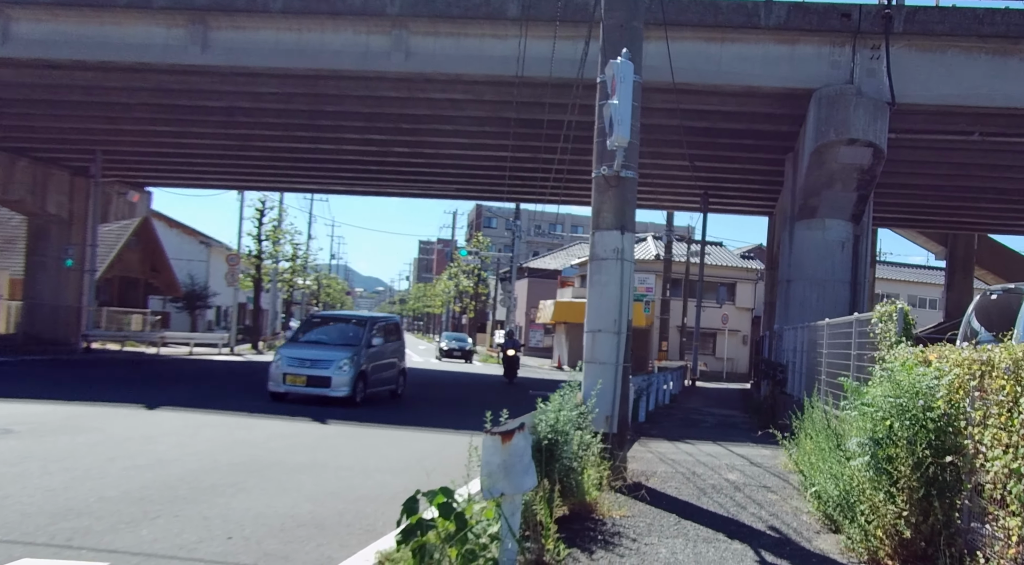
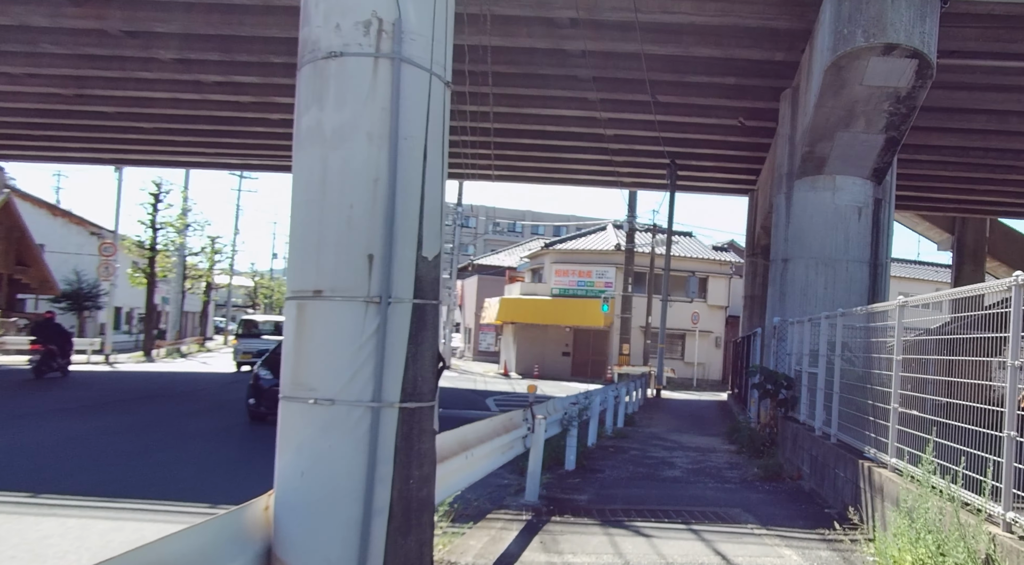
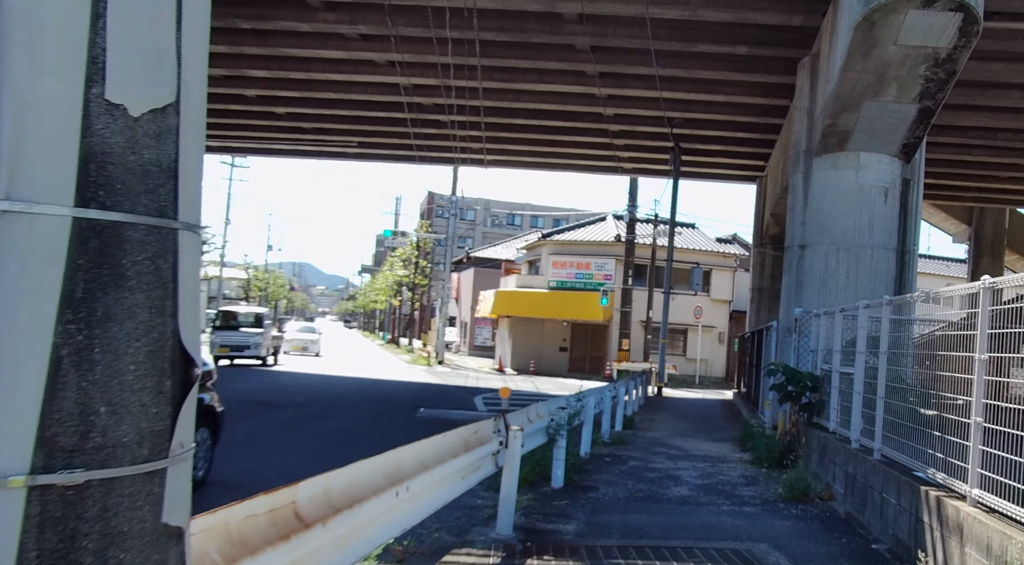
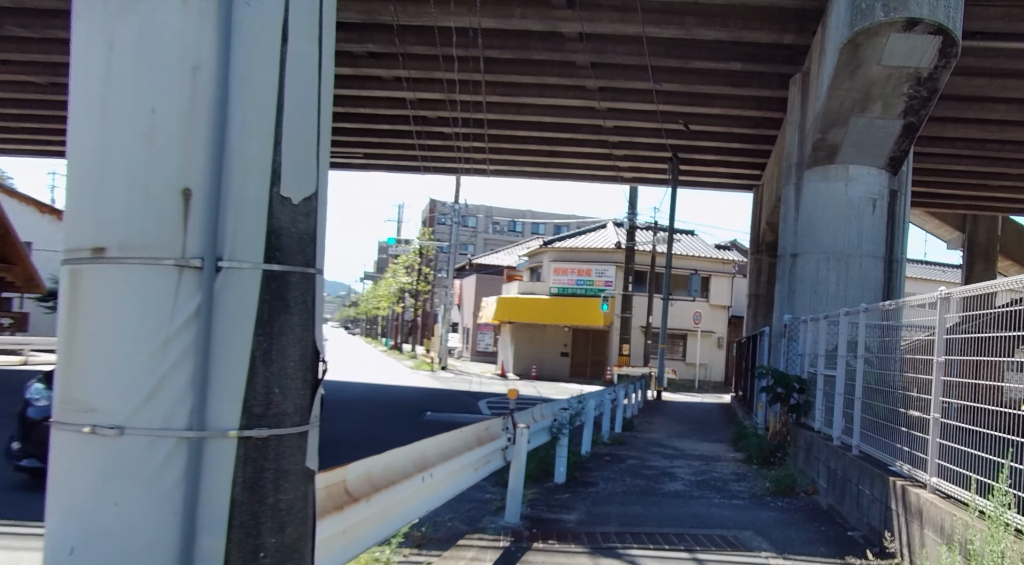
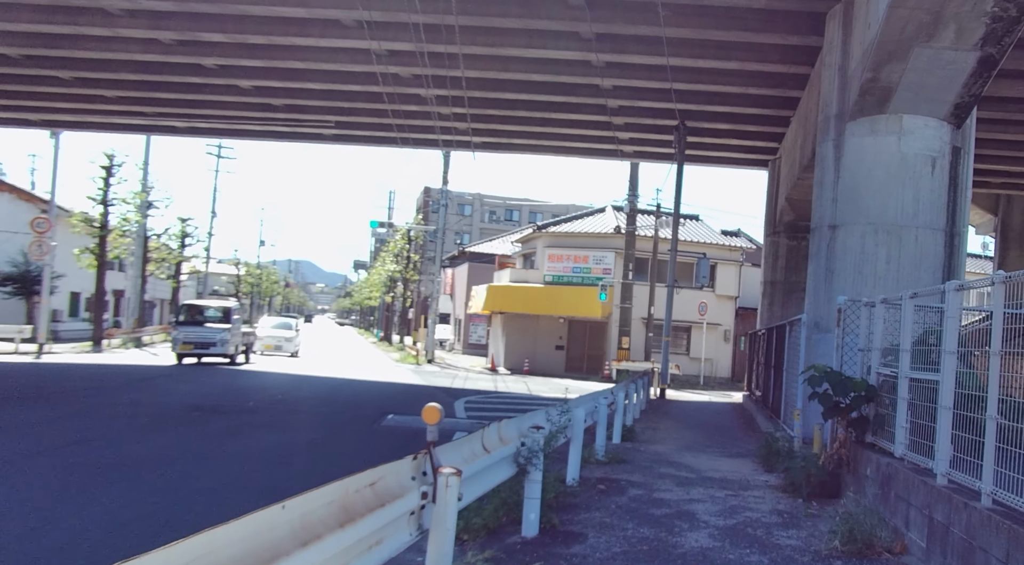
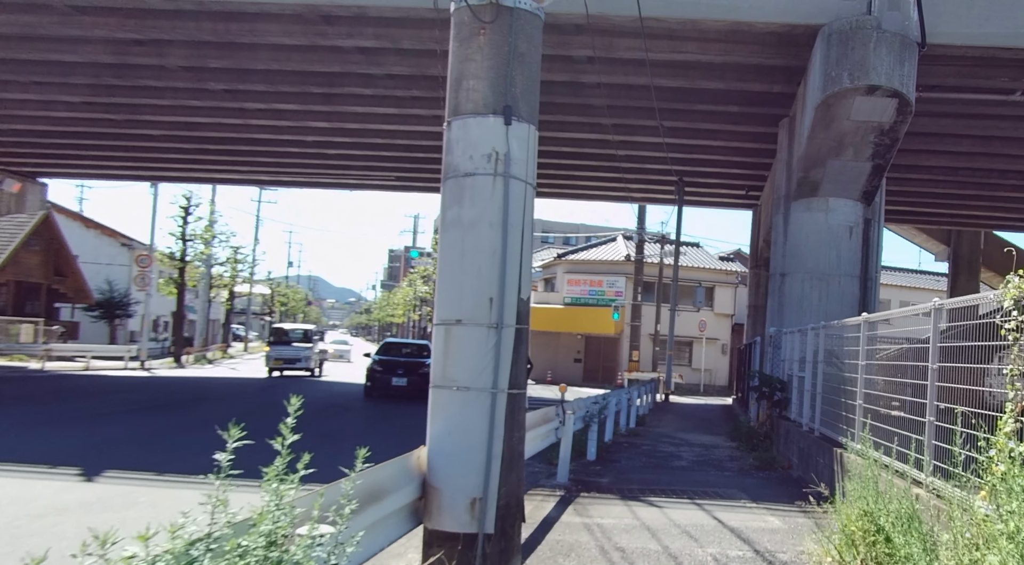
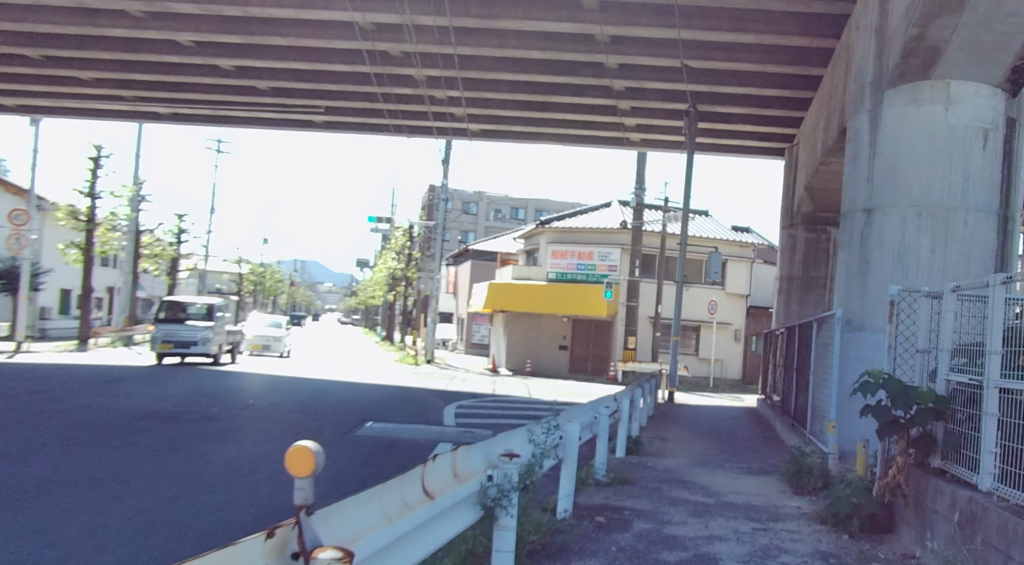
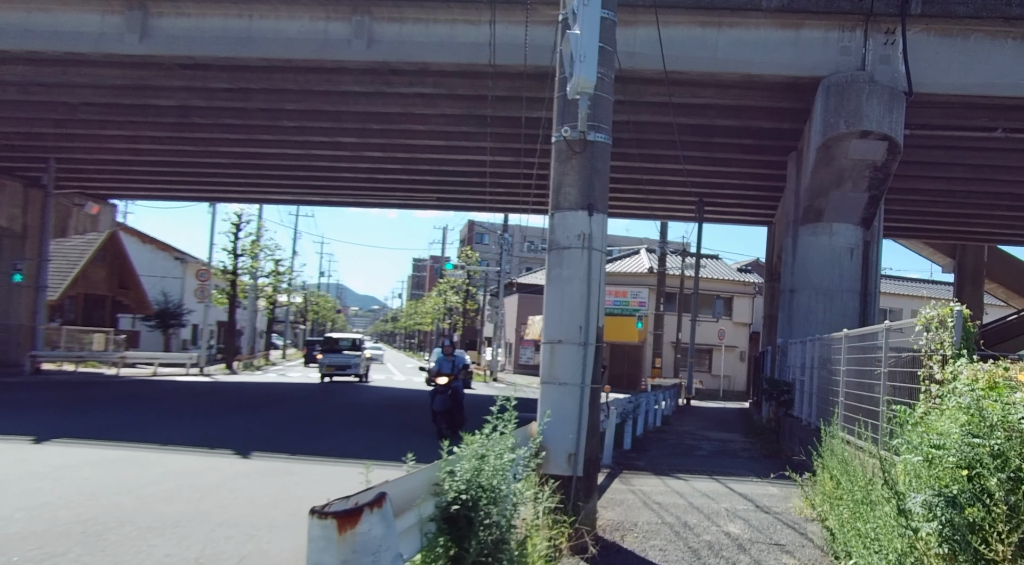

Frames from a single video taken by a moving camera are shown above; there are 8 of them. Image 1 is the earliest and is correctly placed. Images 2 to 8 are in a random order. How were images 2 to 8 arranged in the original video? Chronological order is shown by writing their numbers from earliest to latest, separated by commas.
8, 6, 2, 4, 3, 5, 7
